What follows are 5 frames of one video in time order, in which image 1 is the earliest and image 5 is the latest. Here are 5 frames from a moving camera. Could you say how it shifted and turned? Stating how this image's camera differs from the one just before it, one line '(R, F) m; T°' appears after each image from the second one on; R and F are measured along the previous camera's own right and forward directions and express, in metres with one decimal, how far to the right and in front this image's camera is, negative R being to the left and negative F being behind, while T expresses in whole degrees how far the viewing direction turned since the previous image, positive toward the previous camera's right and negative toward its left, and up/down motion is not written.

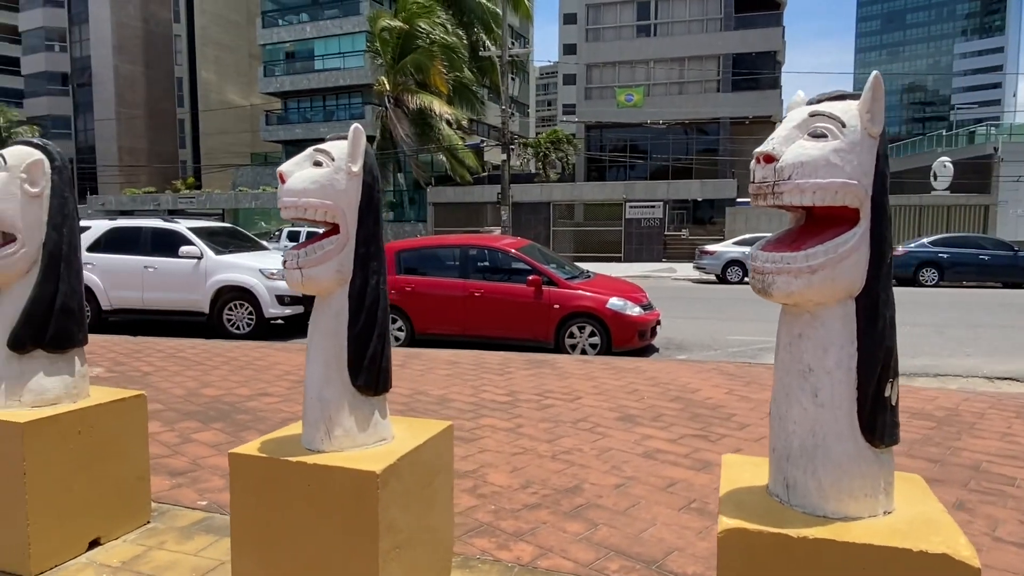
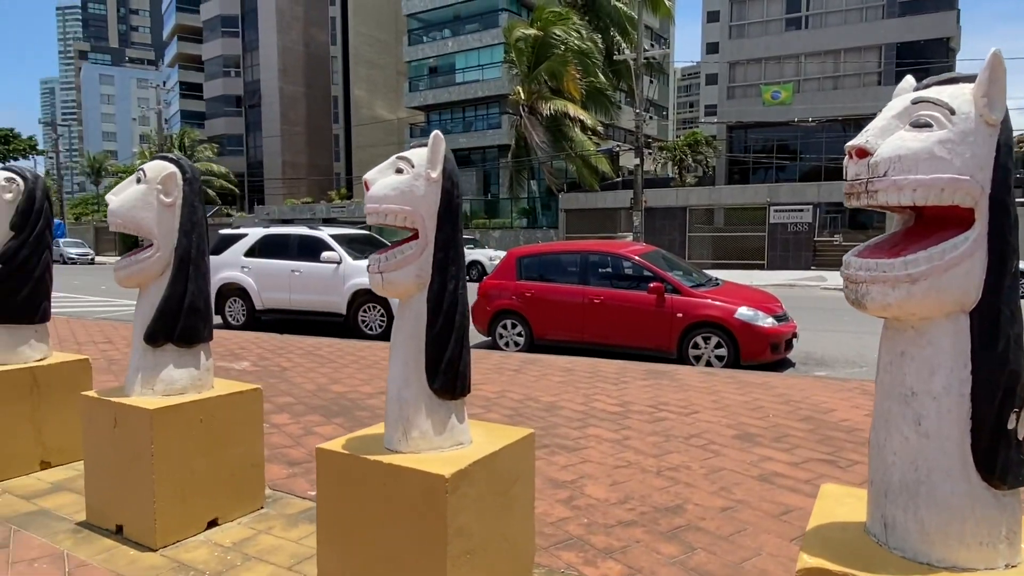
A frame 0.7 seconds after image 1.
(+0.2, +0.1) m; -12°
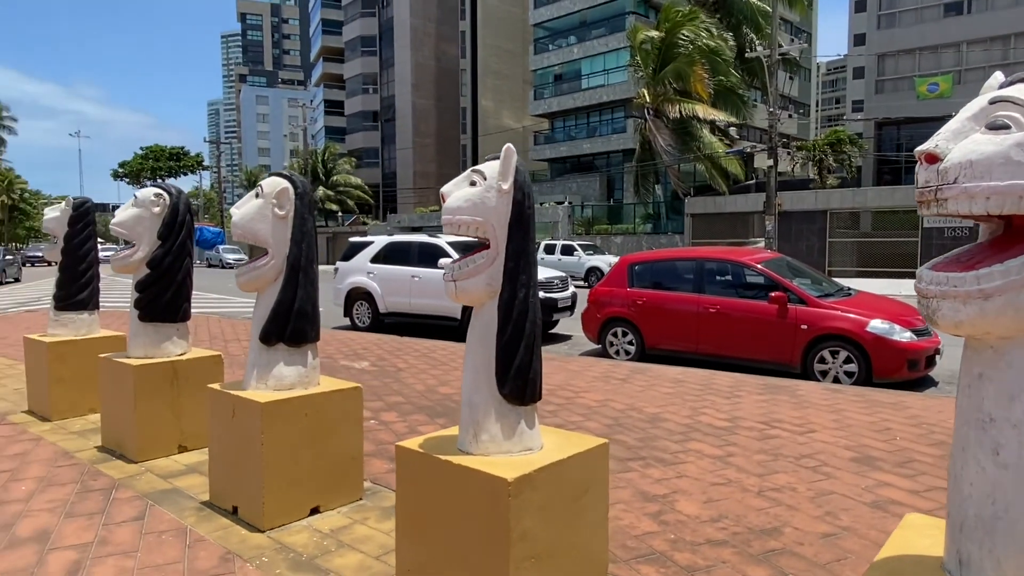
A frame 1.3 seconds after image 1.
(+0.2, 0.0) m; -11°
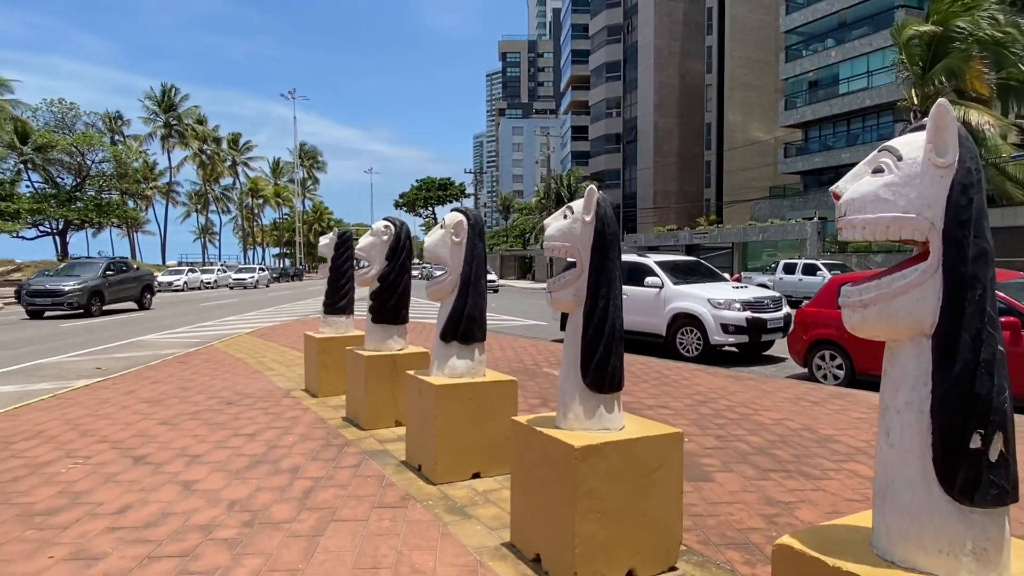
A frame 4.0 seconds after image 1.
(+0.7, -0.6) m; -21°
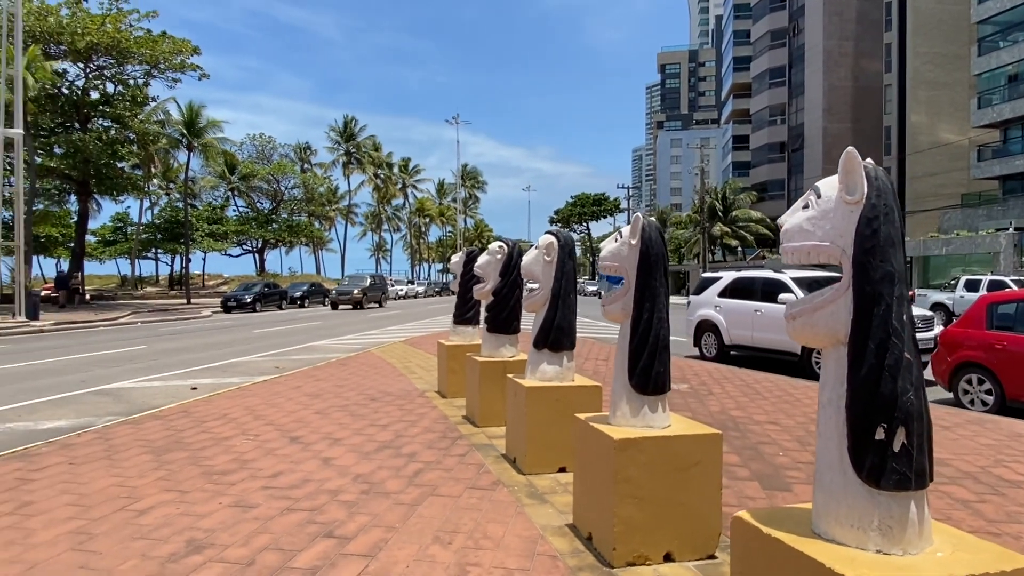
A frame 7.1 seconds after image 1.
(+0.5, -0.5) m; -13°
